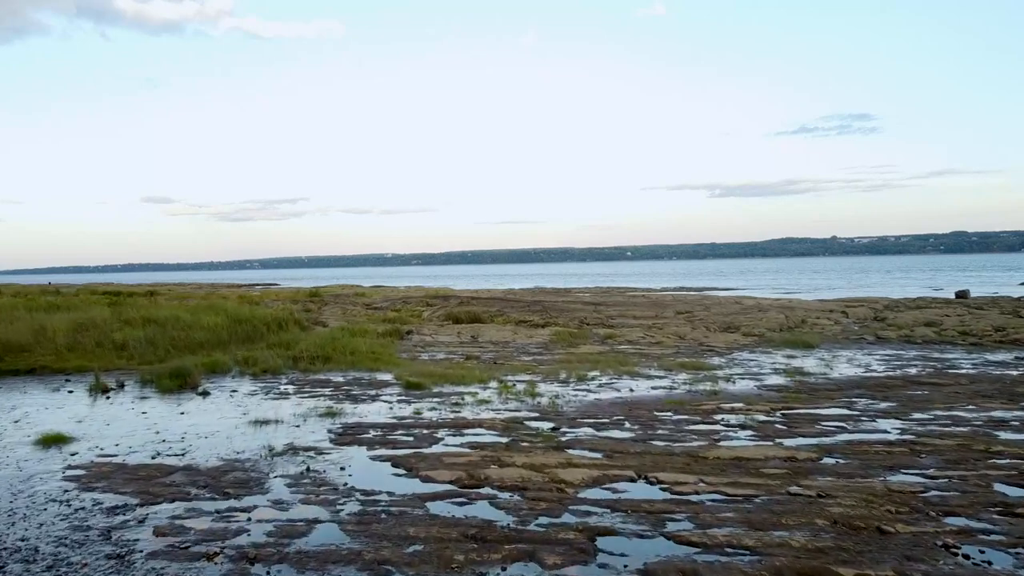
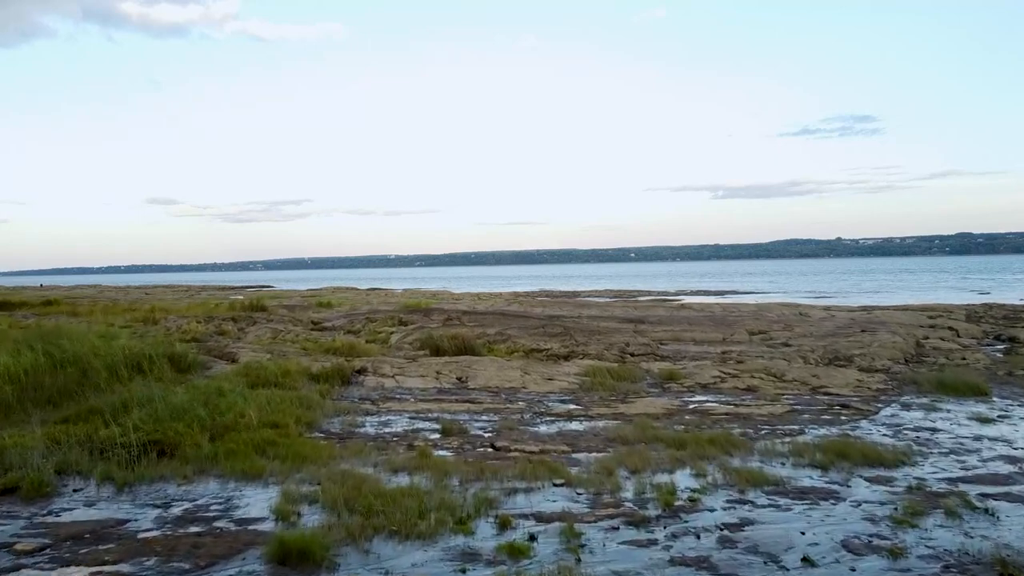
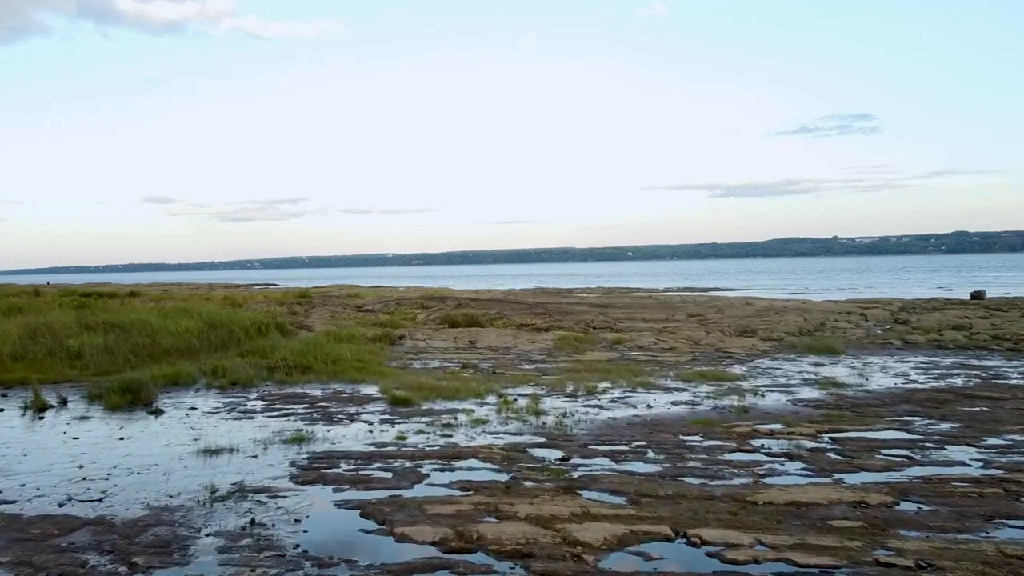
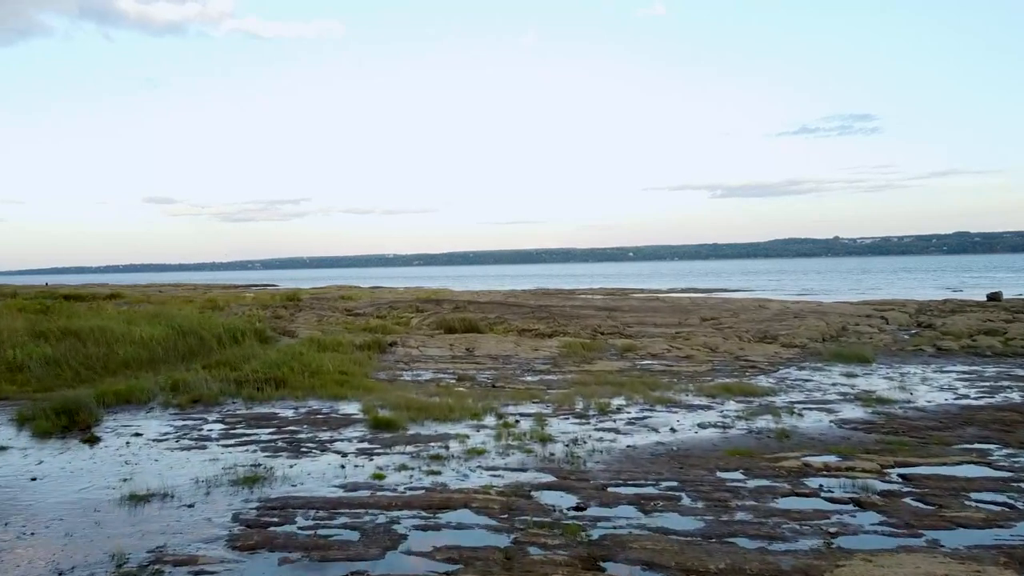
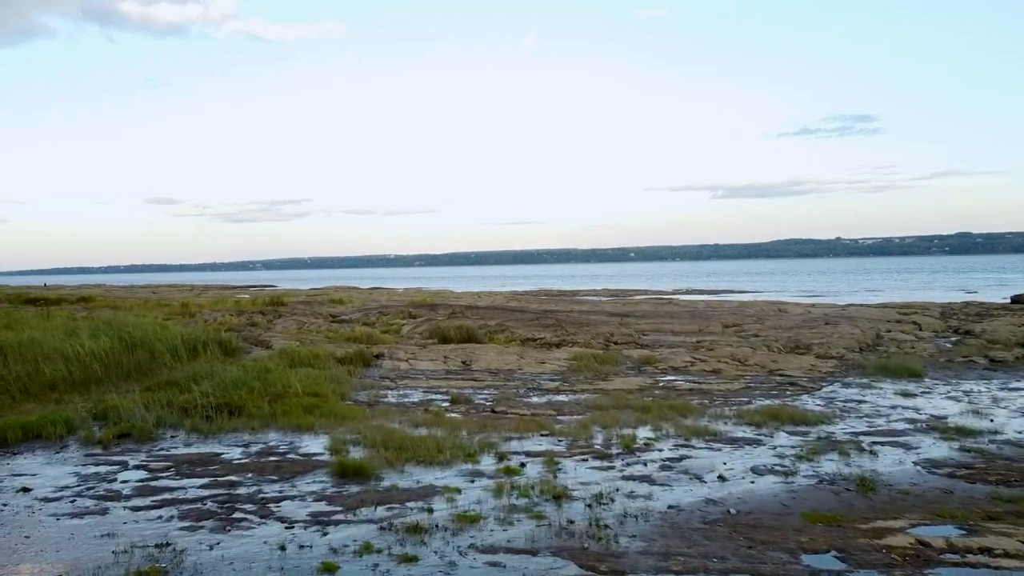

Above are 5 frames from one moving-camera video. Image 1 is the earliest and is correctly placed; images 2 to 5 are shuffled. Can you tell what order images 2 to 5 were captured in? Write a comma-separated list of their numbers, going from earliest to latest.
3, 4, 5, 2
